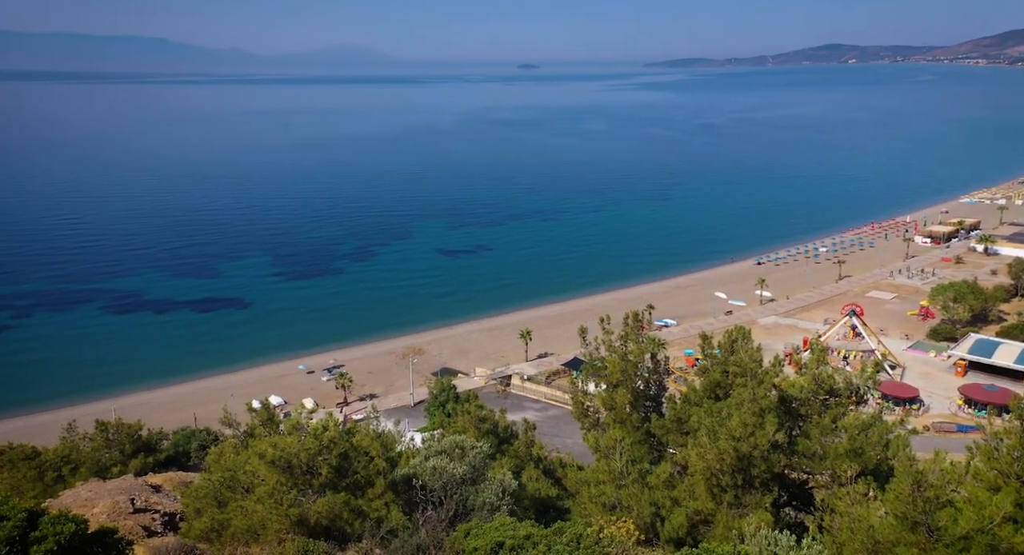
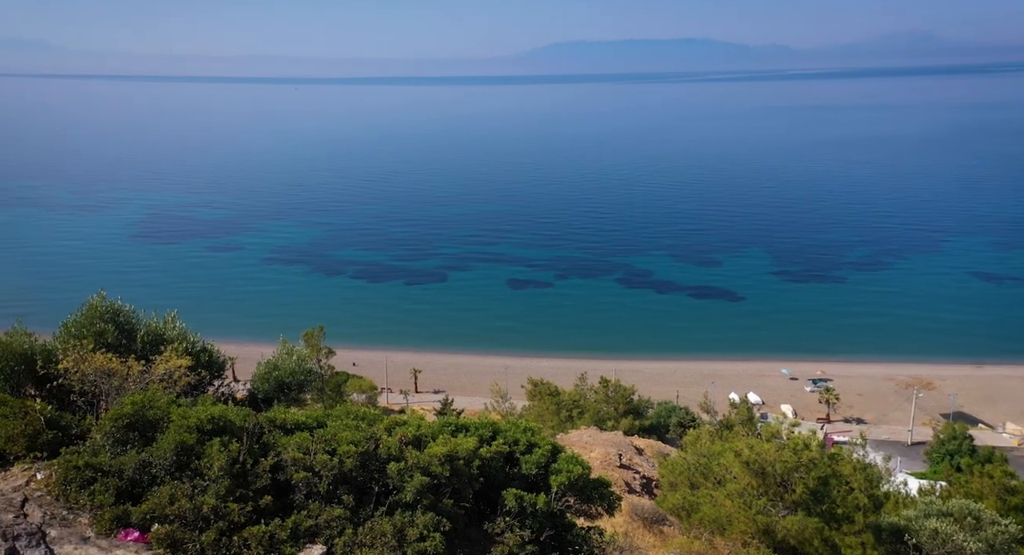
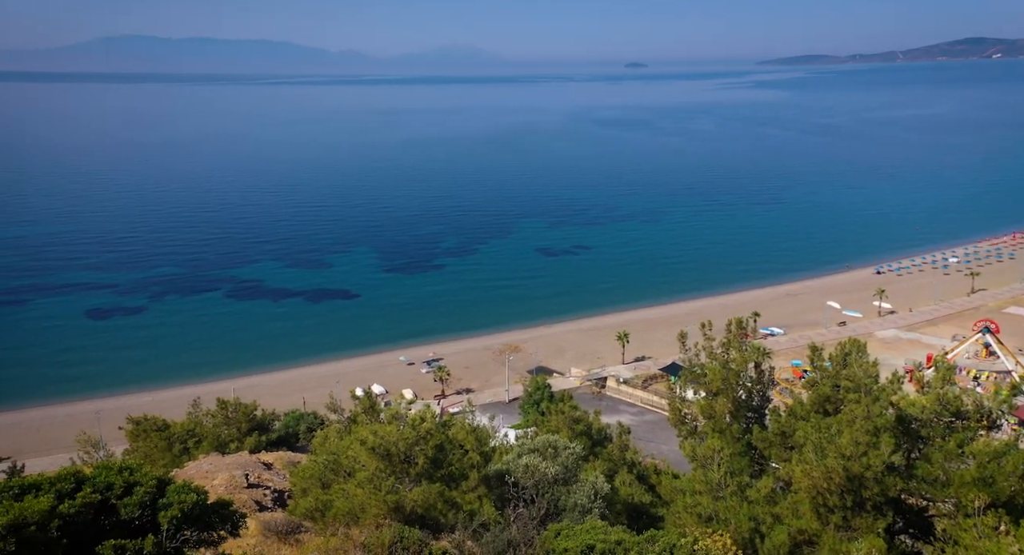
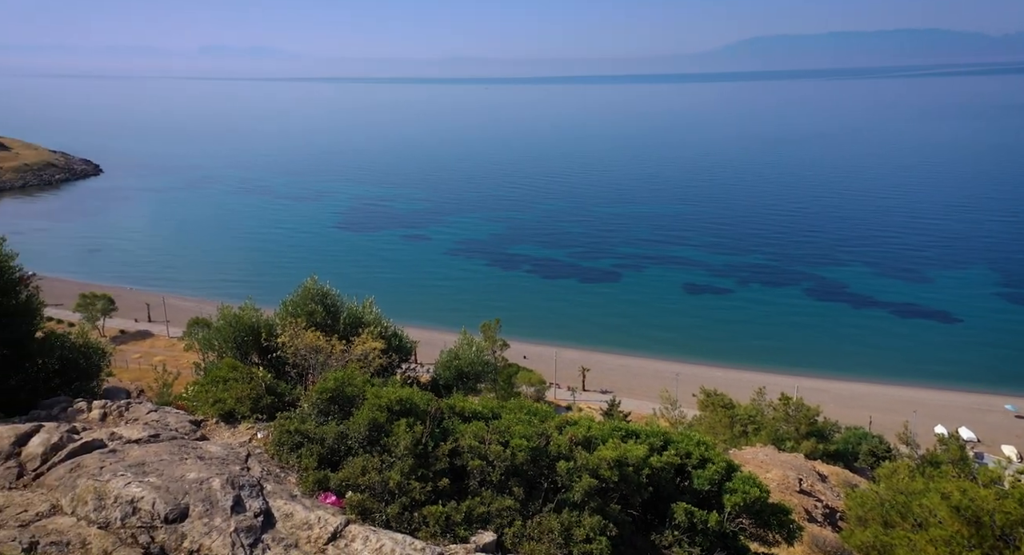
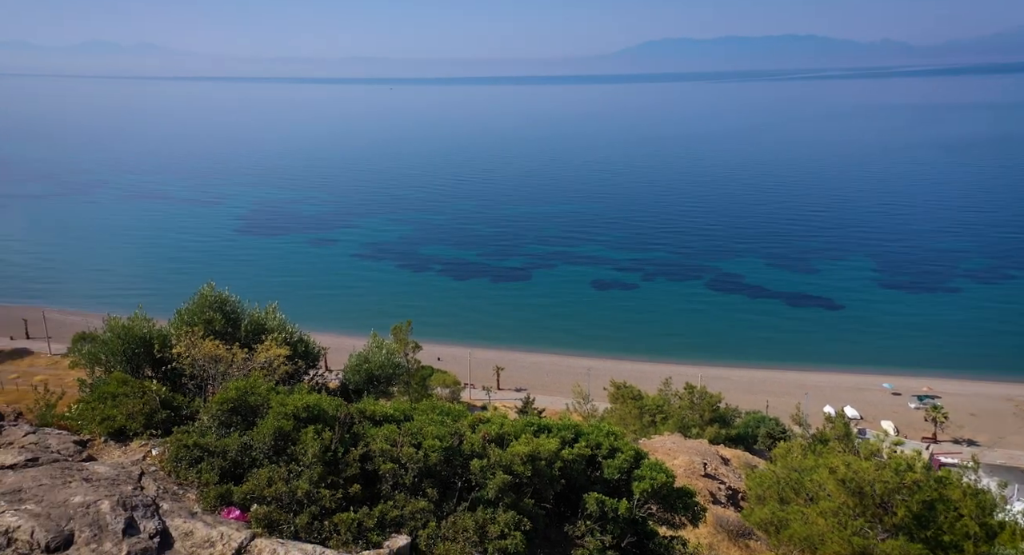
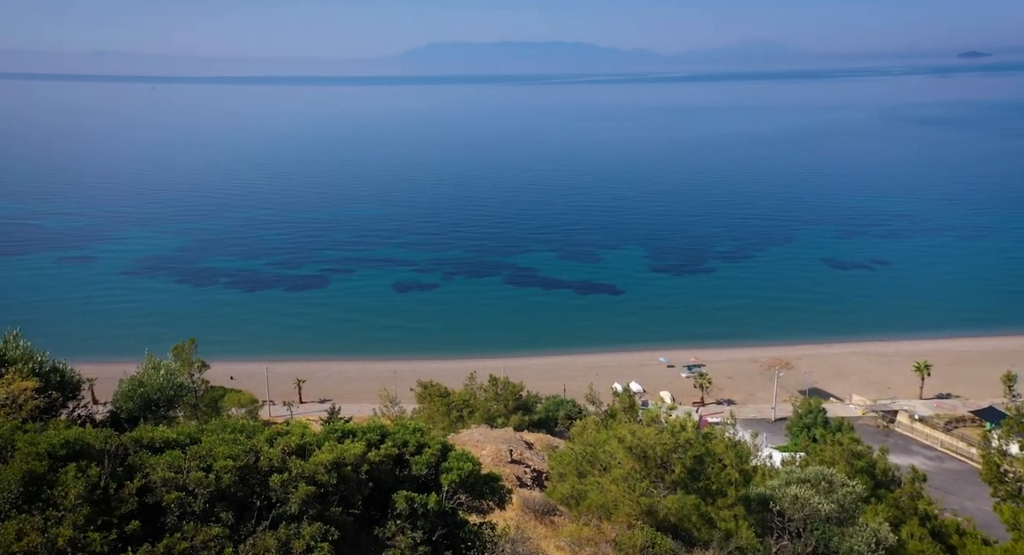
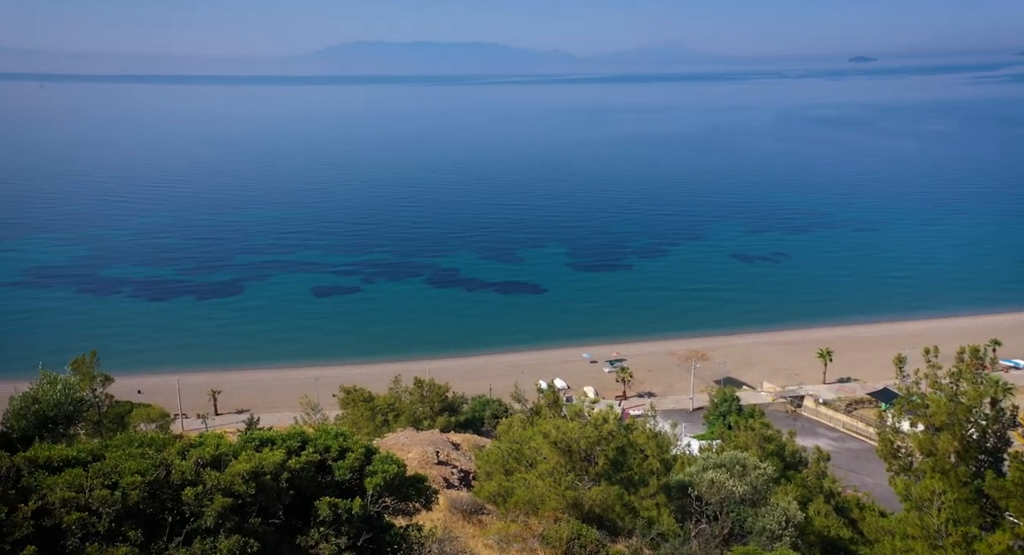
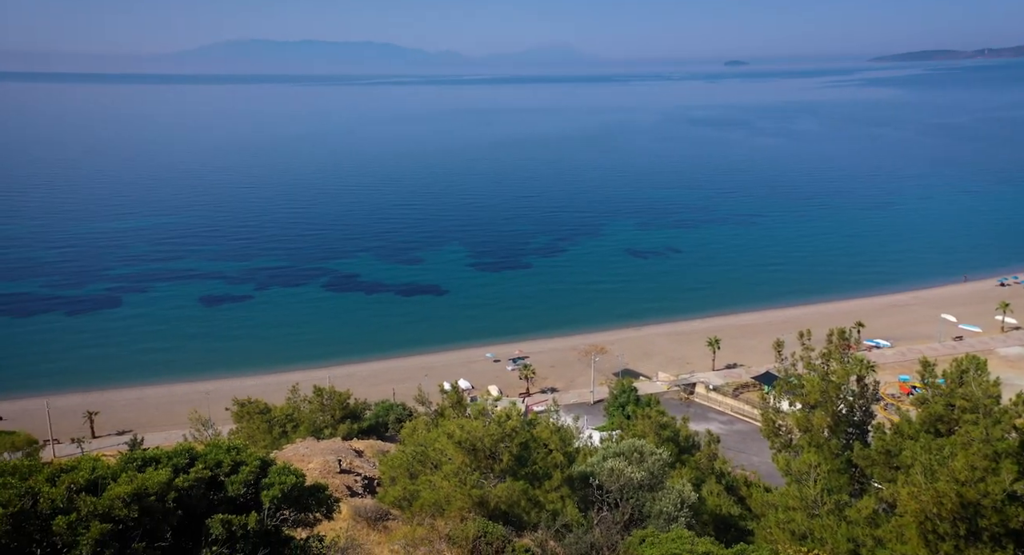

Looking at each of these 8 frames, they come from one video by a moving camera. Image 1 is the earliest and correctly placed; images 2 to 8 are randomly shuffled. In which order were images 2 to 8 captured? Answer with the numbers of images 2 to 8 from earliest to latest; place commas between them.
3, 8, 7, 6, 2, 5, 4
